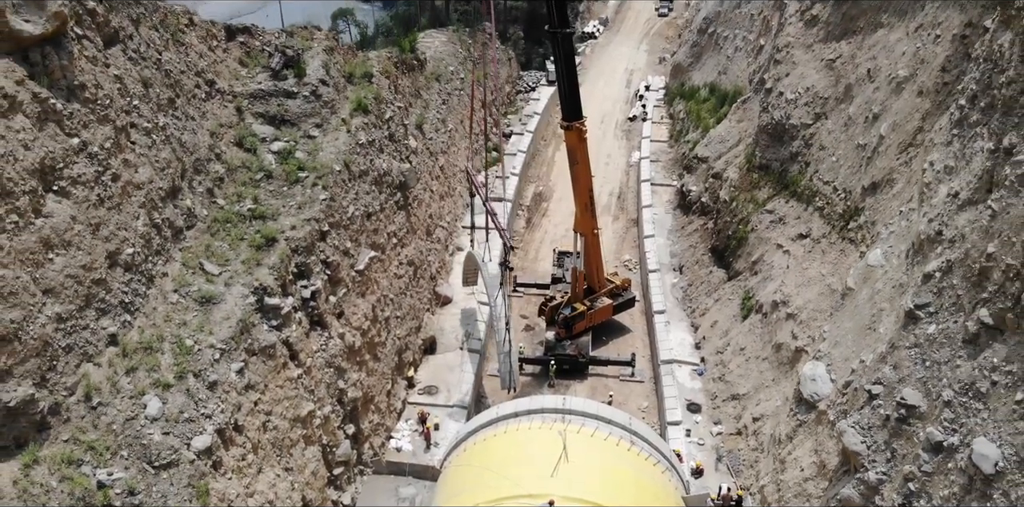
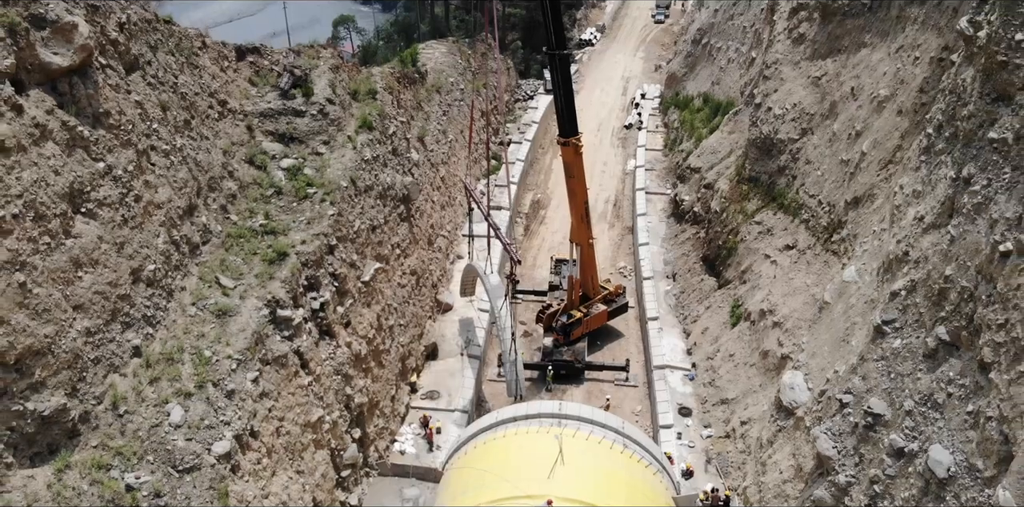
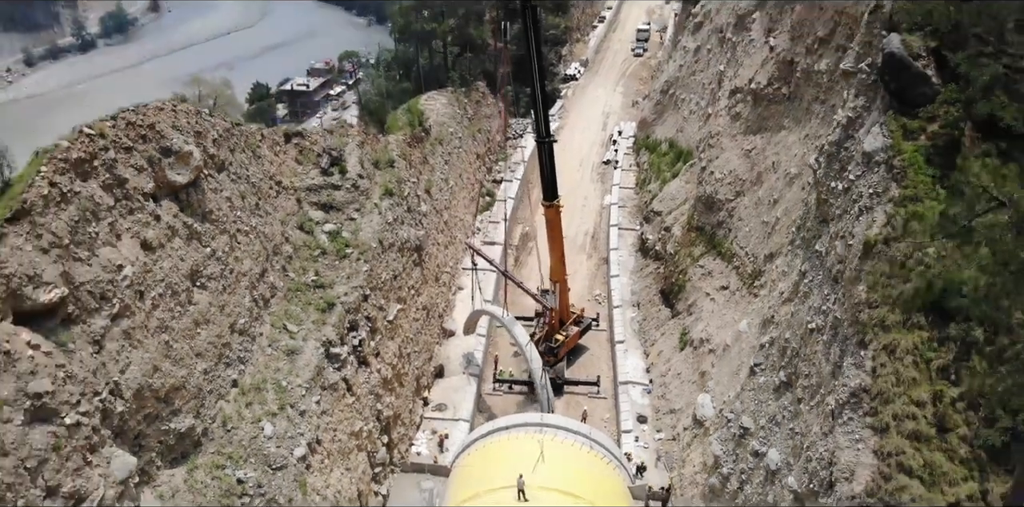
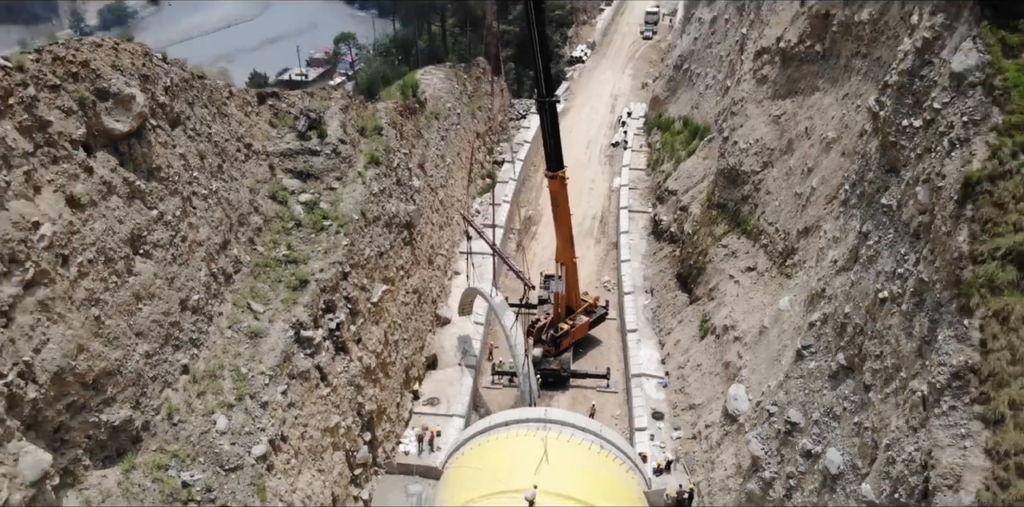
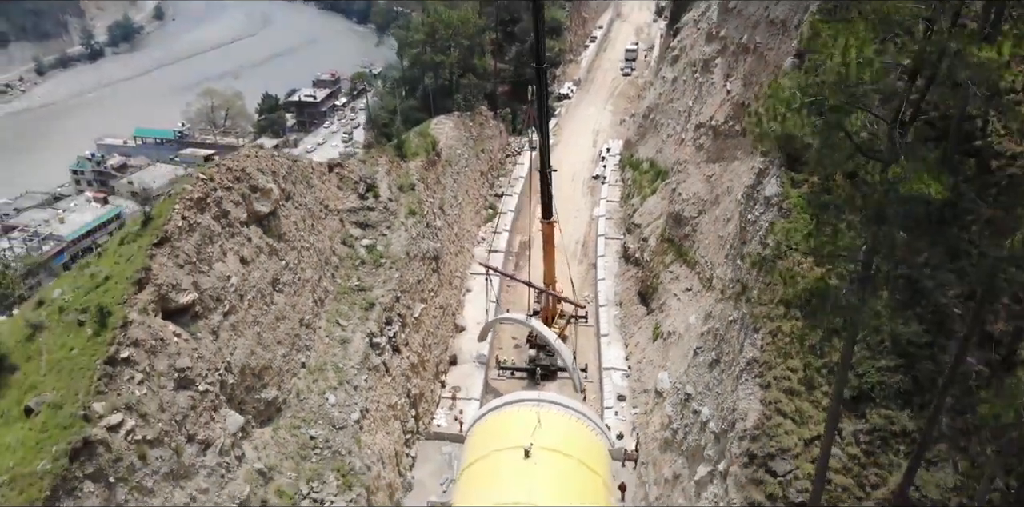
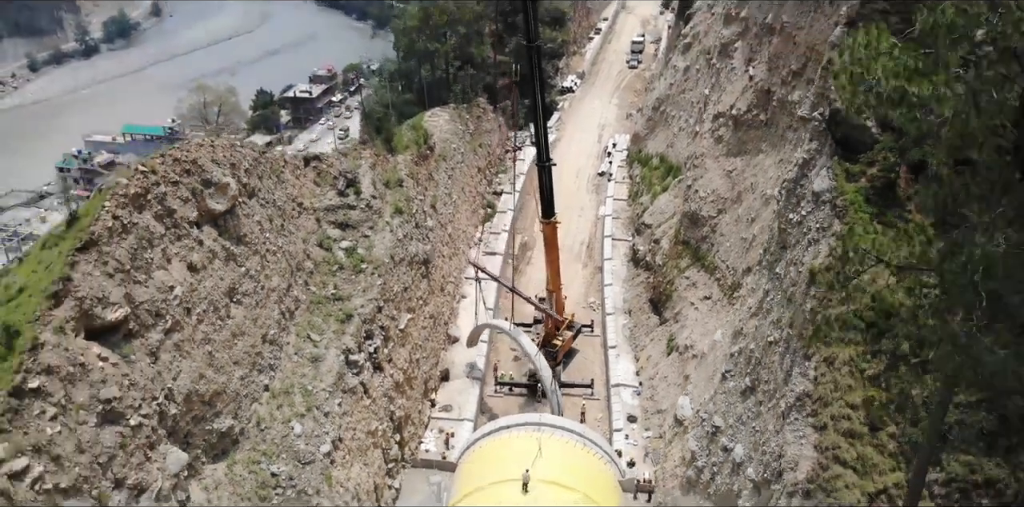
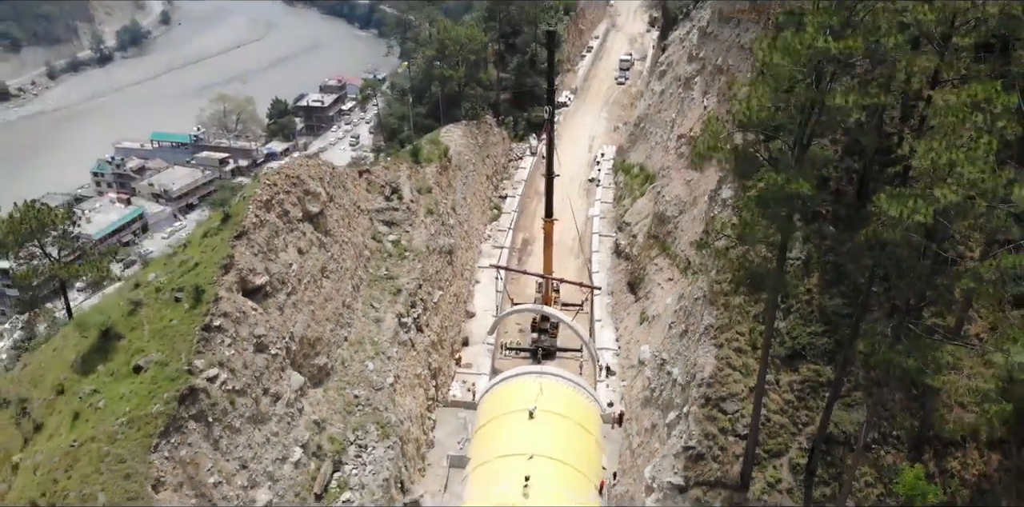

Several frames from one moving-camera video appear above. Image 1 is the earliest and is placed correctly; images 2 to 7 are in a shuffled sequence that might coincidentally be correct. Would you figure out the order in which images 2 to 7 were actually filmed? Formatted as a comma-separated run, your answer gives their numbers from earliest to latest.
2, 4, 3, 6, 5, 7
